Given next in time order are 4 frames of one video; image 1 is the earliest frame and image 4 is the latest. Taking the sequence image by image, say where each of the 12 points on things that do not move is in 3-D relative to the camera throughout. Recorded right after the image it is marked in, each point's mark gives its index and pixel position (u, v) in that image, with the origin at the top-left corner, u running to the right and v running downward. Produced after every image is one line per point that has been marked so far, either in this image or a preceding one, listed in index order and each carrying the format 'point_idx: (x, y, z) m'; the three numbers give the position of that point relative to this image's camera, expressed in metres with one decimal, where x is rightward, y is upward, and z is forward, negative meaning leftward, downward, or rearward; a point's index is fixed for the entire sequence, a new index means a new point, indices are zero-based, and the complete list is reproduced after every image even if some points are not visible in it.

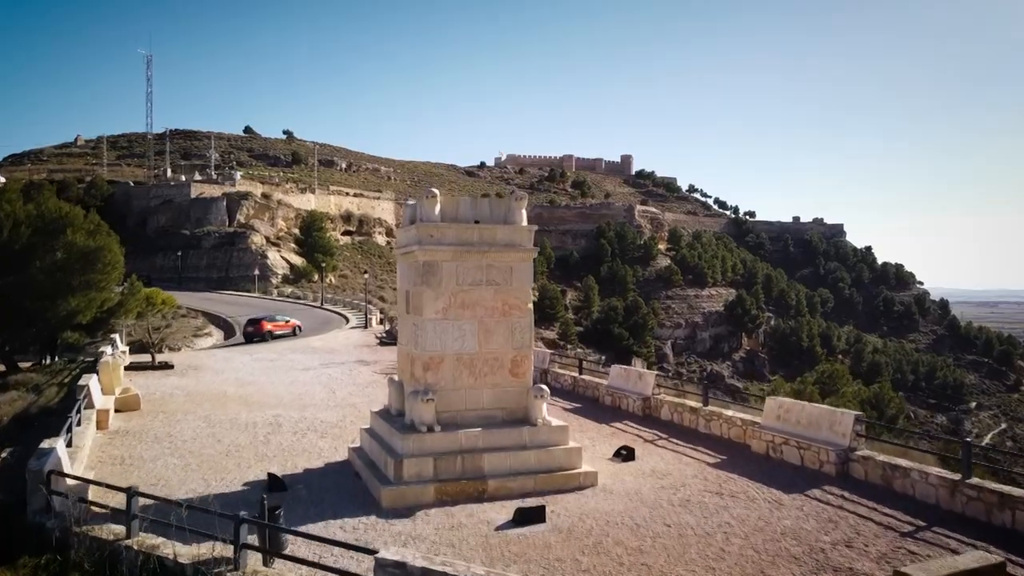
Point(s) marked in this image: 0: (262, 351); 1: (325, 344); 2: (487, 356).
0: (-5.0, -1.3, +12.7) m
1: (-4.1, -1.2, +14.1) m
2: (-0.2, -0.5, +4.4) m
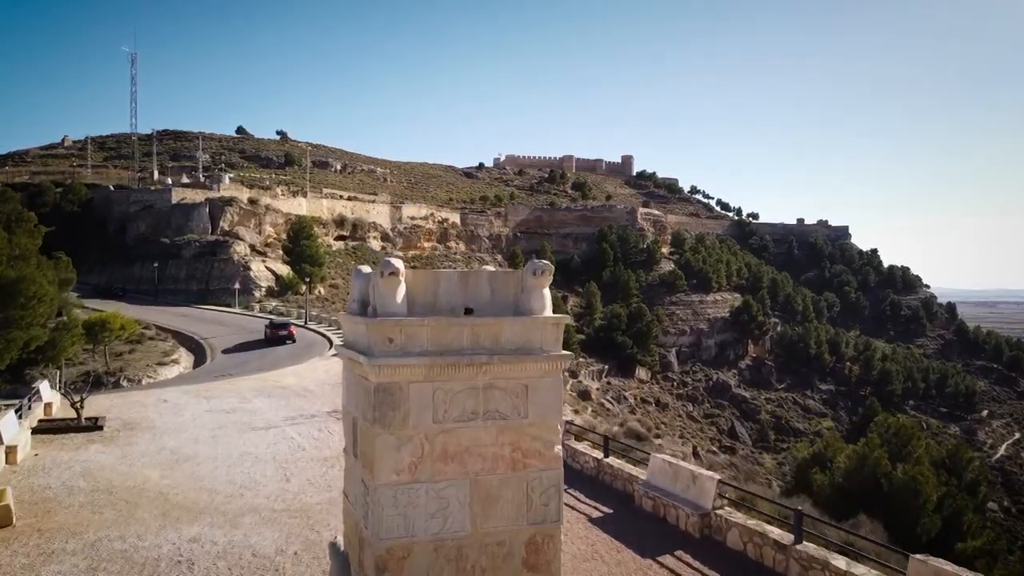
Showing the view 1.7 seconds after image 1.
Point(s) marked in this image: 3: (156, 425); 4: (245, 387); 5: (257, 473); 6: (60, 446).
0: (-5.0, -1.8, +10.9) m
1: (-4.1, -1.8, +12.2) m
2: (-0.1, -1.0, +2.6) m
3: (-4.8, -1.9, +8.8) m
4: (-4.9, -1.8, +11.7) m
5: (-2.6, -1.9, +6.5) m
6: (-5.3, -1.8, +7.5) m
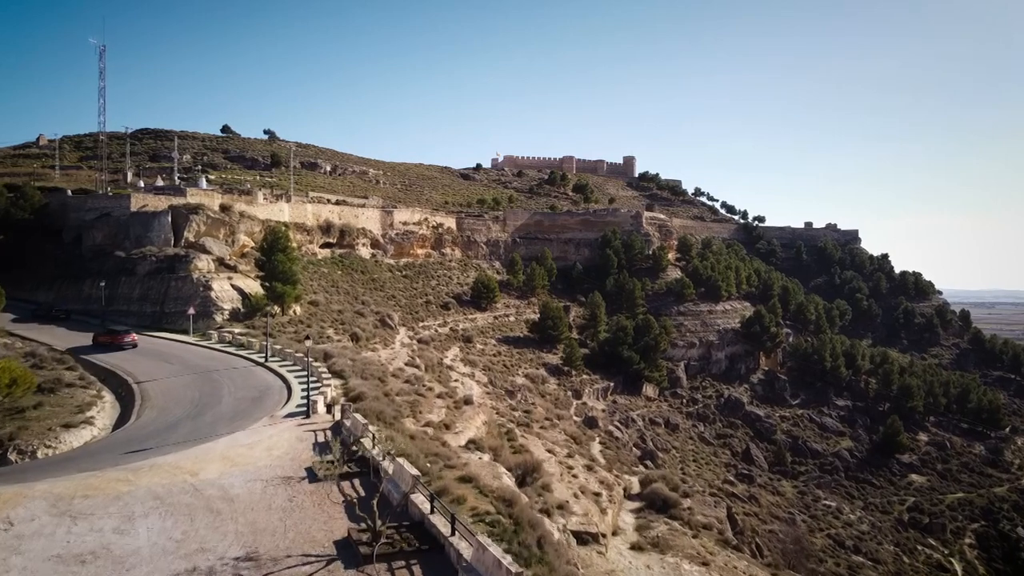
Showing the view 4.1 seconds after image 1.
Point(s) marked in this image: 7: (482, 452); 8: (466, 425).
0: (-4.9, -2.6, +7.6) m
1: (-4.0, -2.6, +8.9) m
2: (0.0, -1.9, -0.7) m
3: (-4.8, -2.7, +5.5) m
4: (-4.8, -2.6, +8.4) m
5: (-2.5, -2.7, +3.2) m
6: (-5.2, -2.6, +4.2) m
7: (-0.6, -3.2, +12.7) m
8: (-1.0, -3.1, +14.5) m
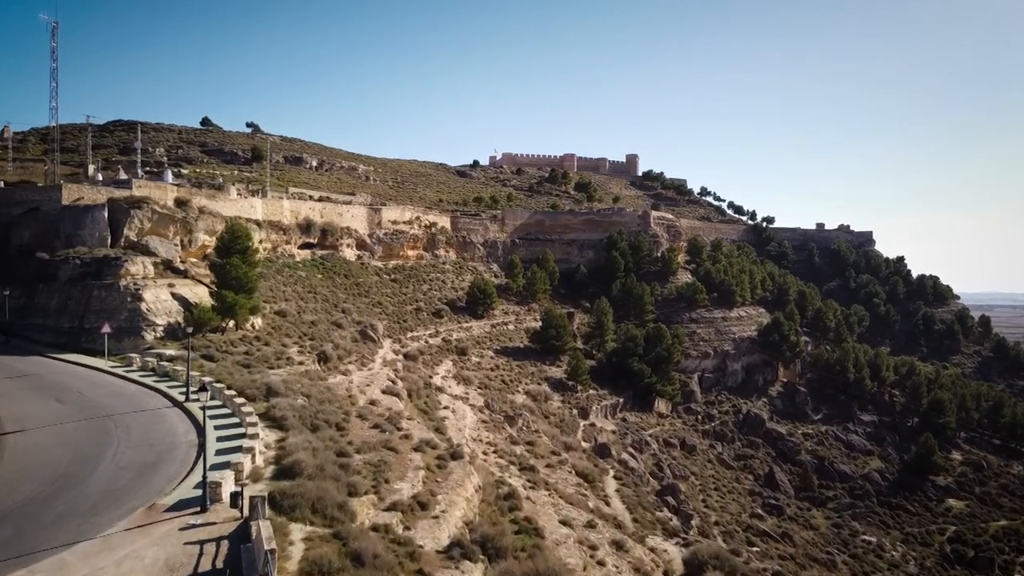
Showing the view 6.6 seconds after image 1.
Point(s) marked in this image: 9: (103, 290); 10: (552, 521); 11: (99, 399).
0: (-4.8, -2.9, +3.3) m
1: (-3.9, -2.9, +4.7) m
2: (+0.1, -2.1, -4.9) m
3: (-4.7, -2.9, +1.2) m
4: (-4.7, -2.9, +4.2) m
5: (-2.4, -3.0, -1.0) m
6: (-5.1, -2.9, -0.1) m
7: (-0.5, -3.6, +8.4) m
8: (-1.0, -3.4, +10.3) m
9: (-12.1, -0.1, +19.1) m
10: (+0.8, -4.4, +12.2) m
11: (-8.5, -2.3, +13.3) m
